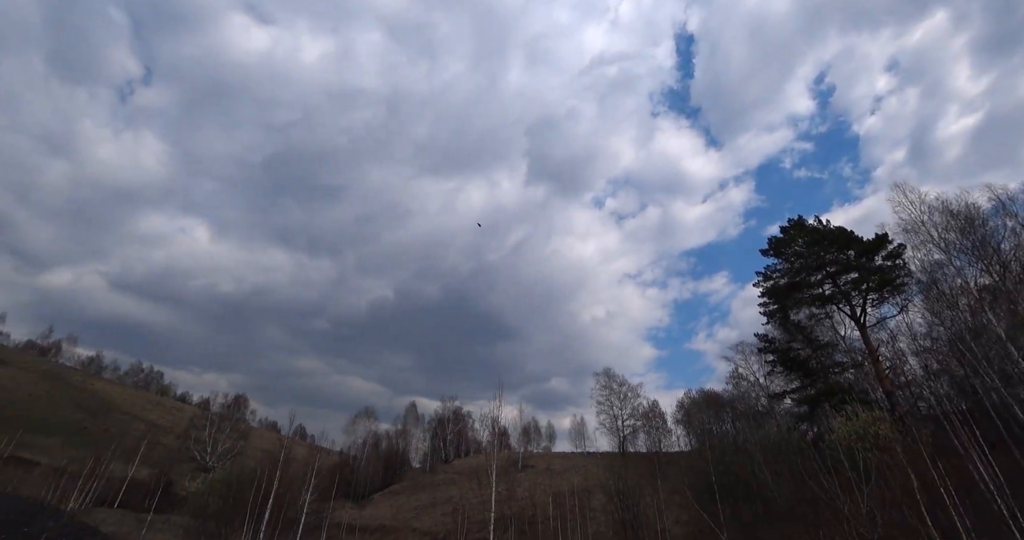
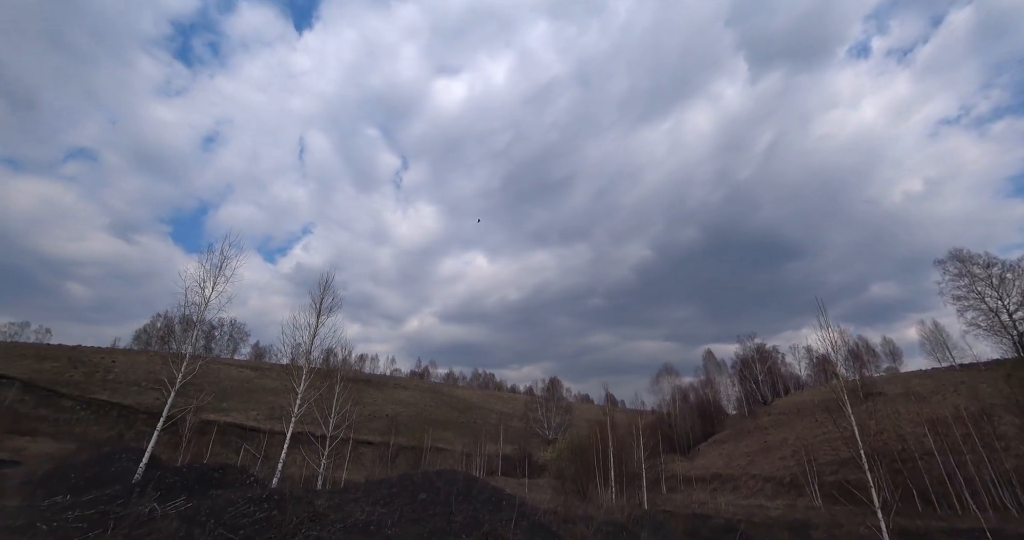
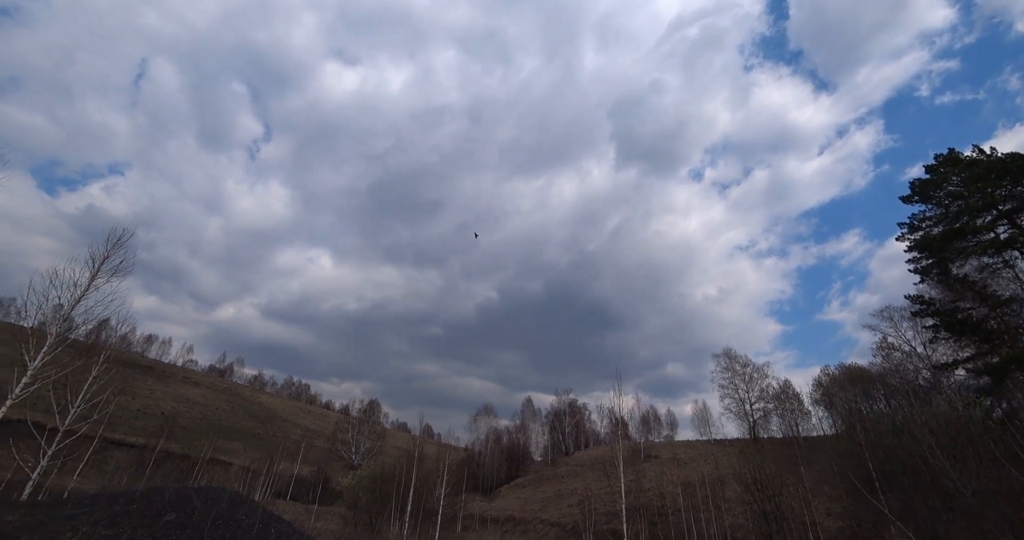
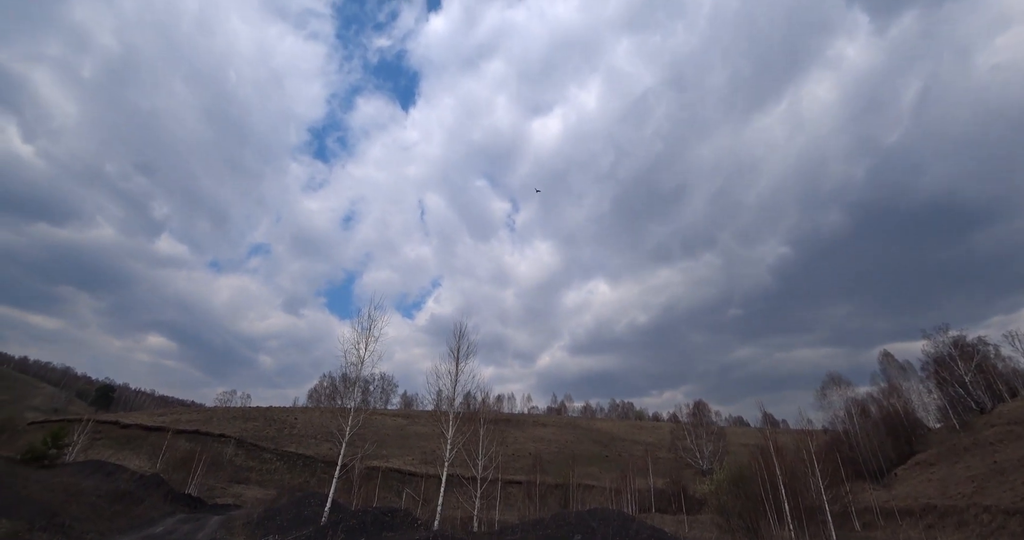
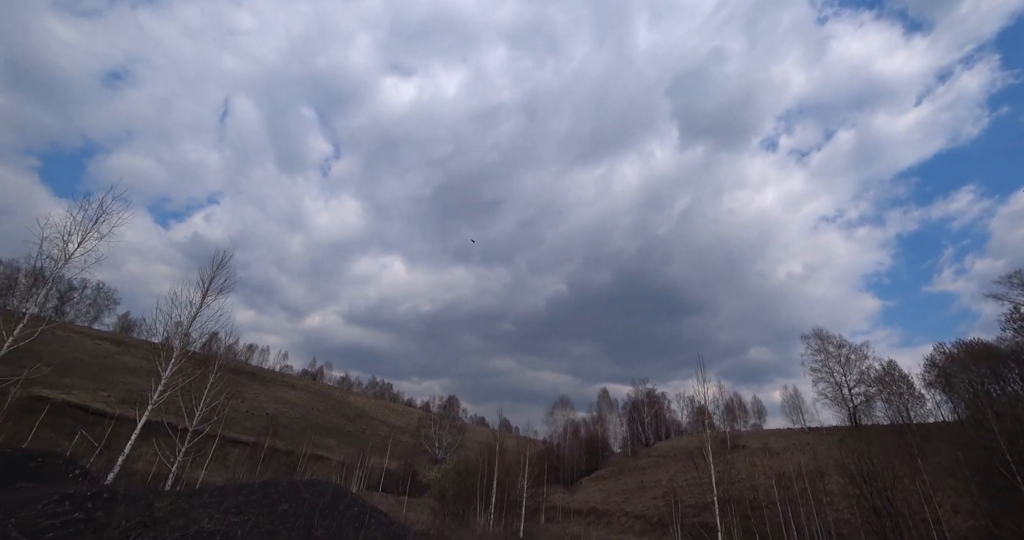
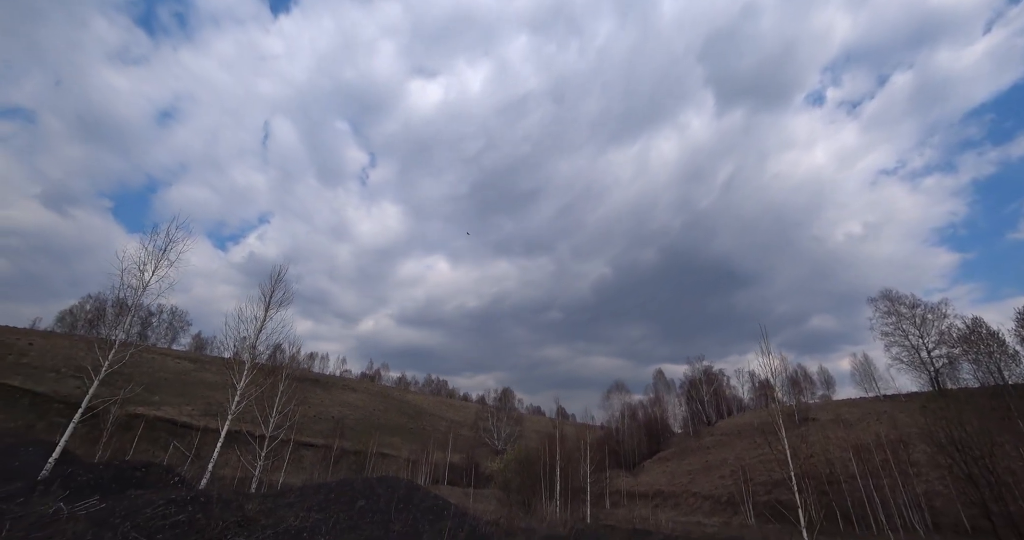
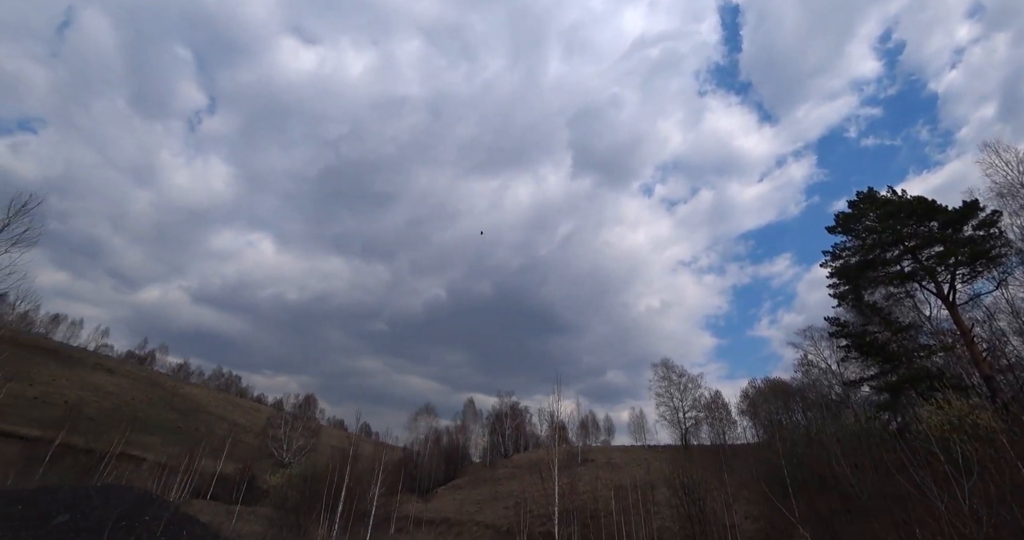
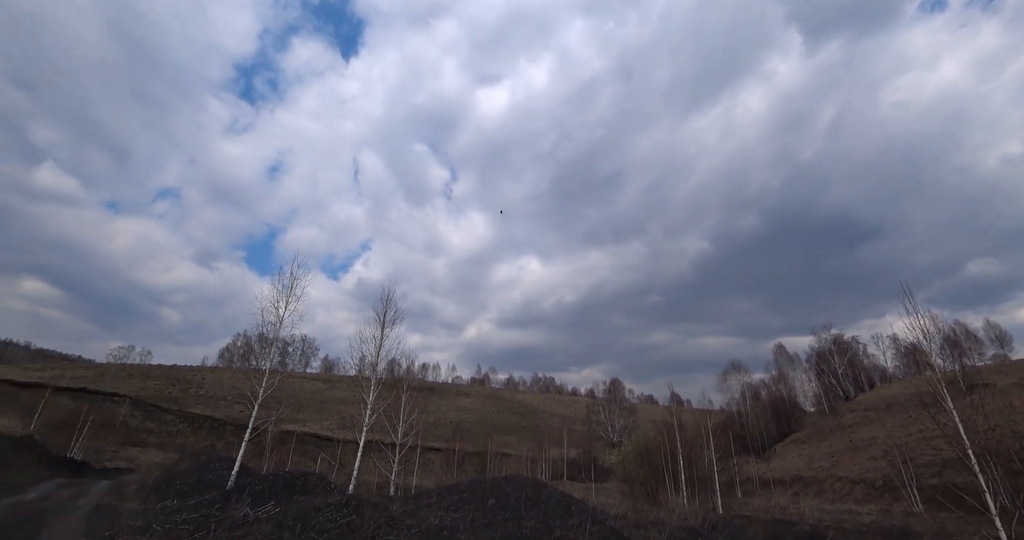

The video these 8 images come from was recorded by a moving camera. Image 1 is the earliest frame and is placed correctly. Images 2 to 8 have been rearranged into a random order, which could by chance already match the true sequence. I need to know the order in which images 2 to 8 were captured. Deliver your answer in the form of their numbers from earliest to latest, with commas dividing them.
7, 3, 5, 6, 2, 8, 4
